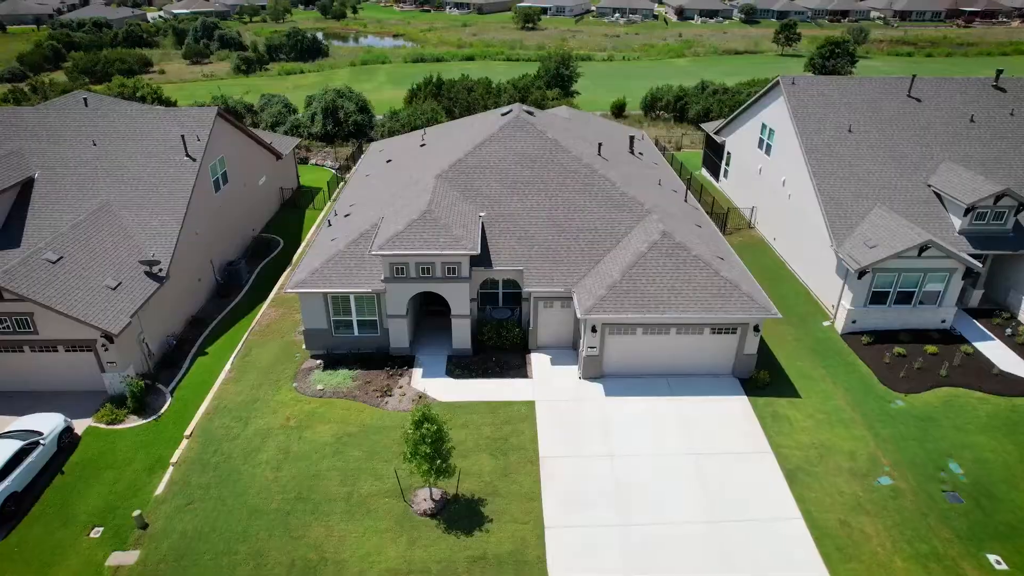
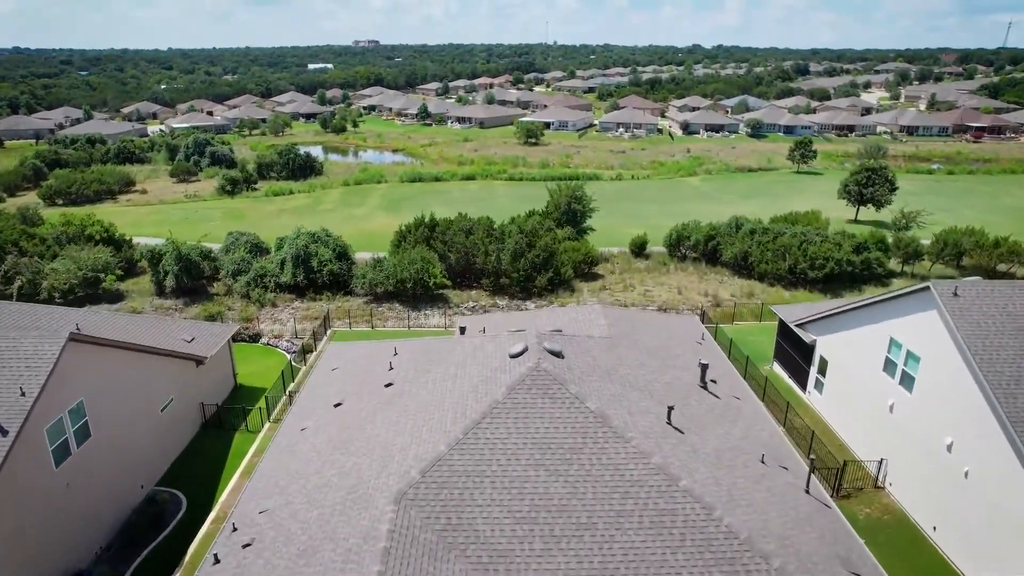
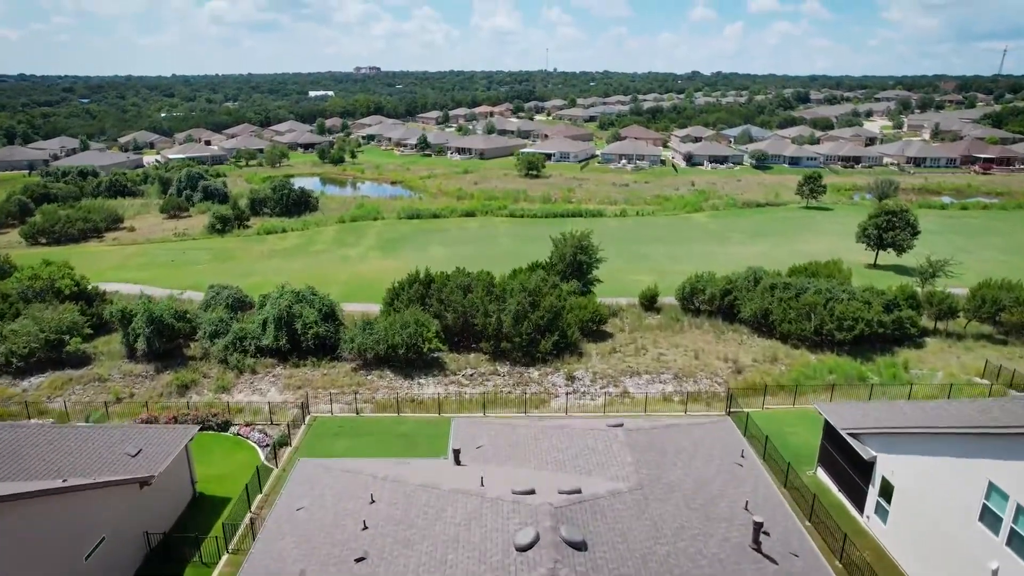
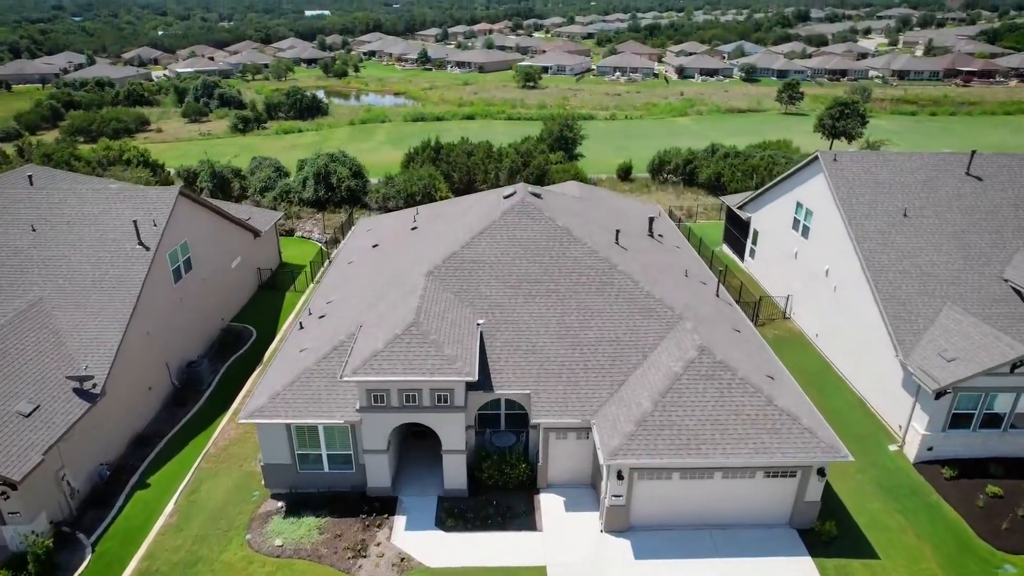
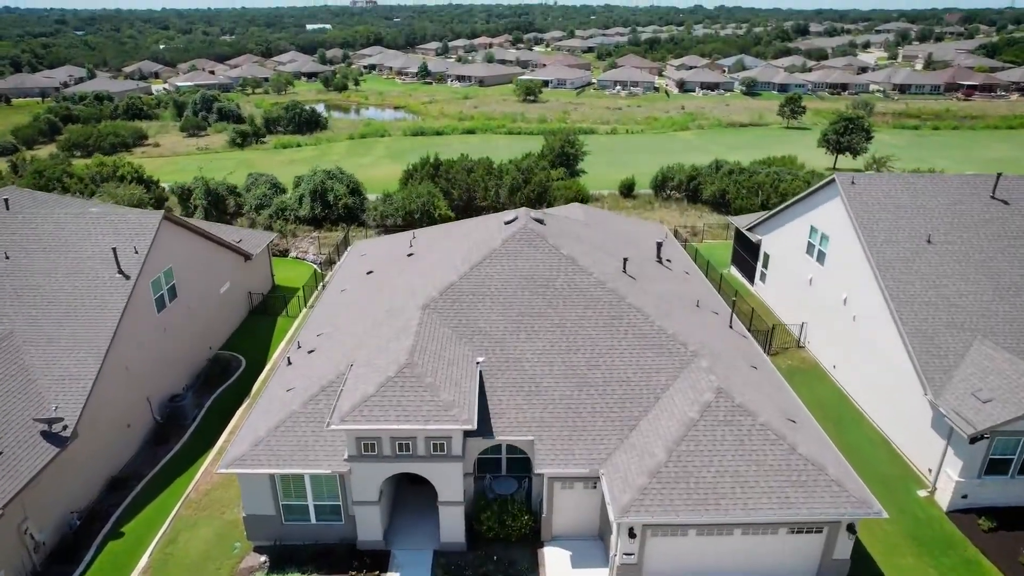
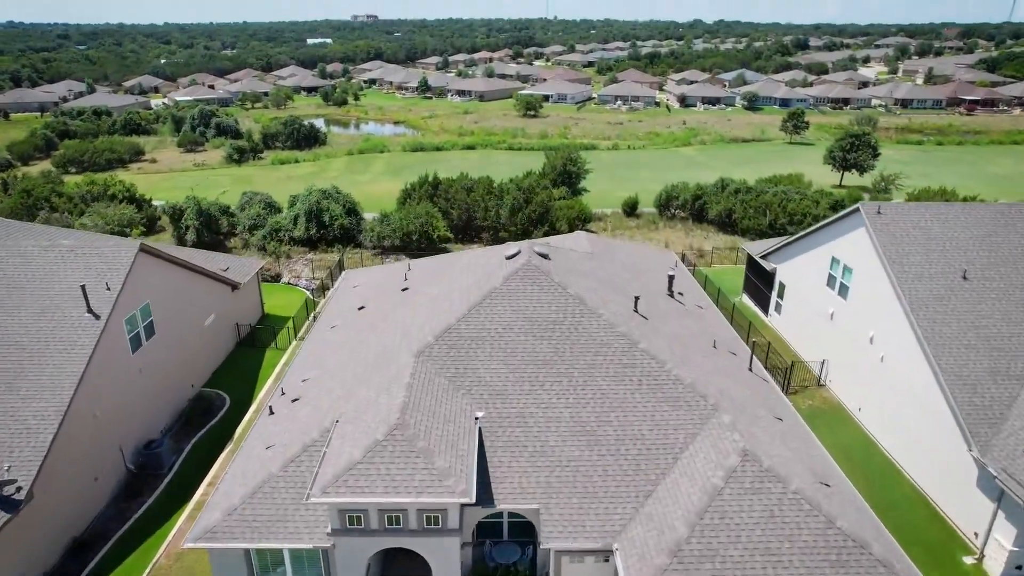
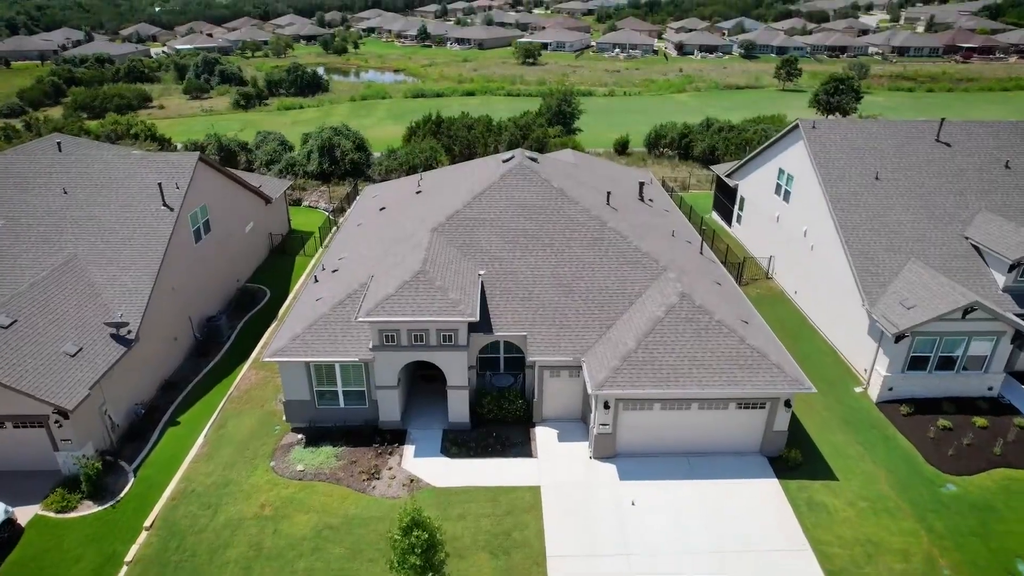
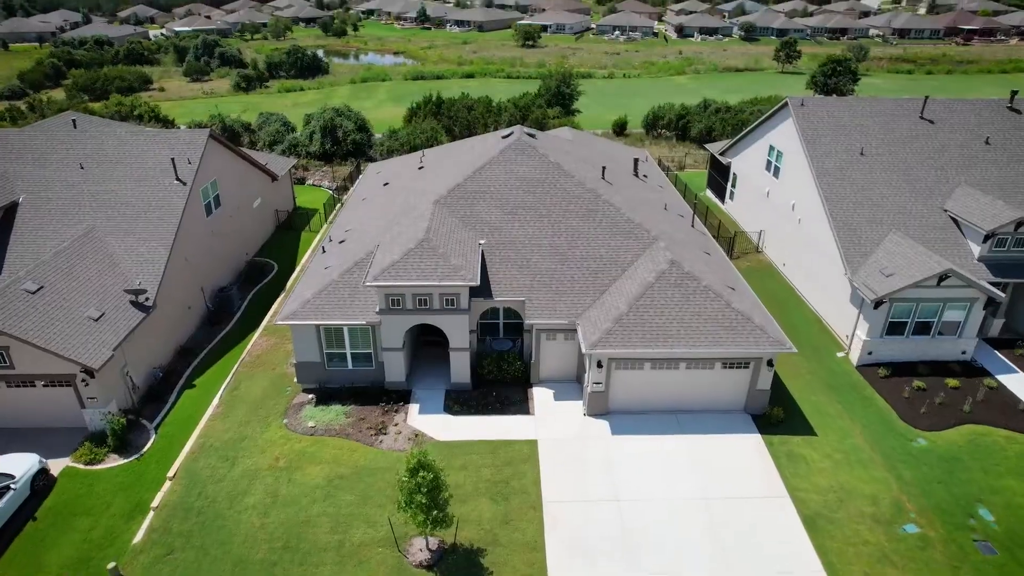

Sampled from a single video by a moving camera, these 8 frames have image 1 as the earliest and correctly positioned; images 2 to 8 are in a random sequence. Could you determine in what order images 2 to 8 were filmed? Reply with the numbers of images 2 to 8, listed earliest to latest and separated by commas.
8, 7, 4, 5, 6, 2, 3
